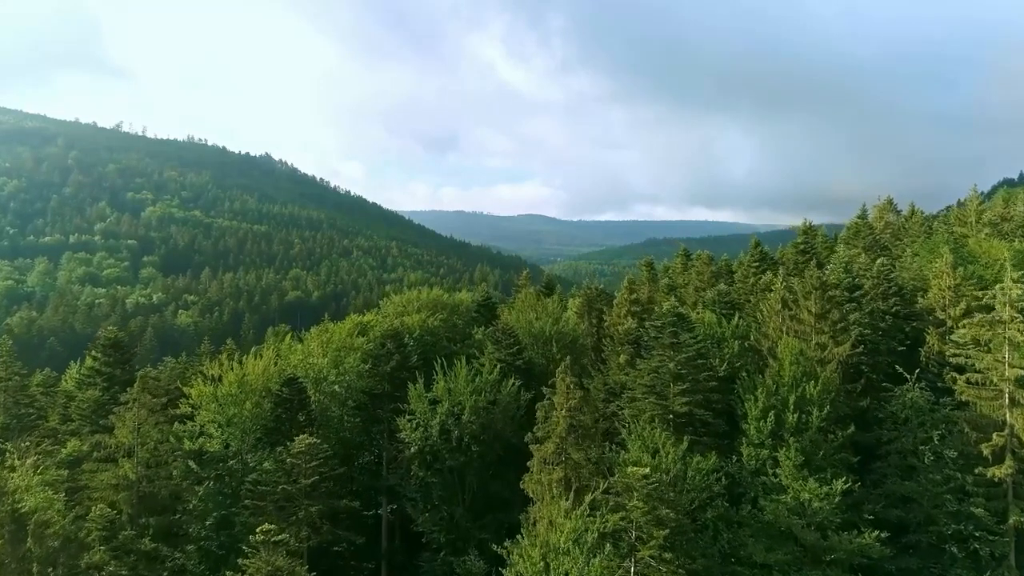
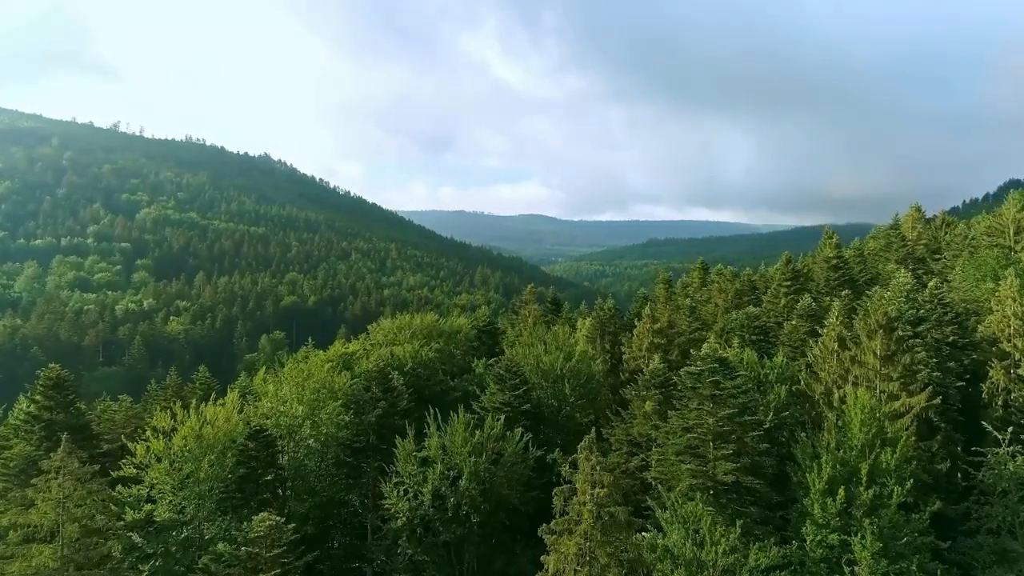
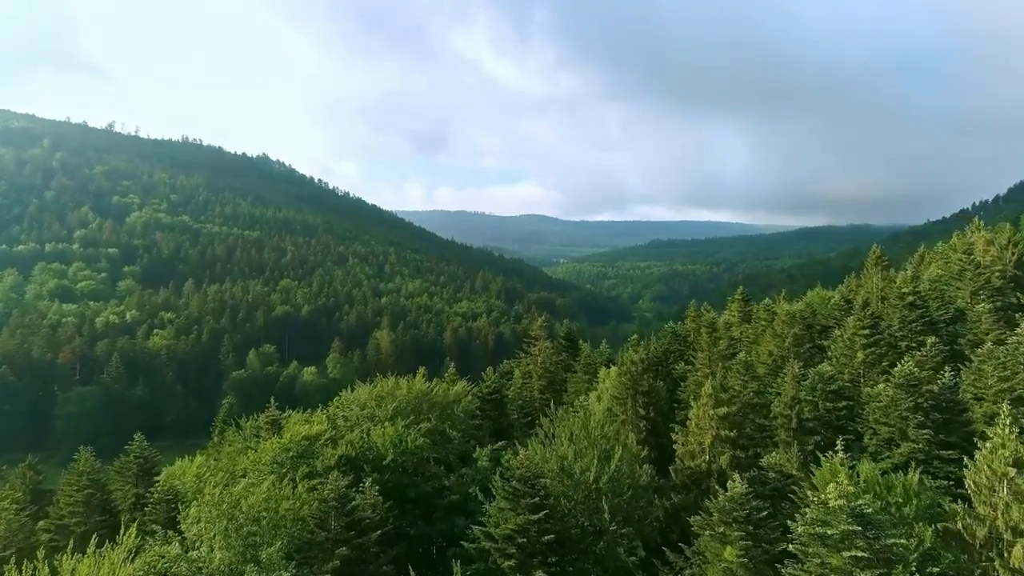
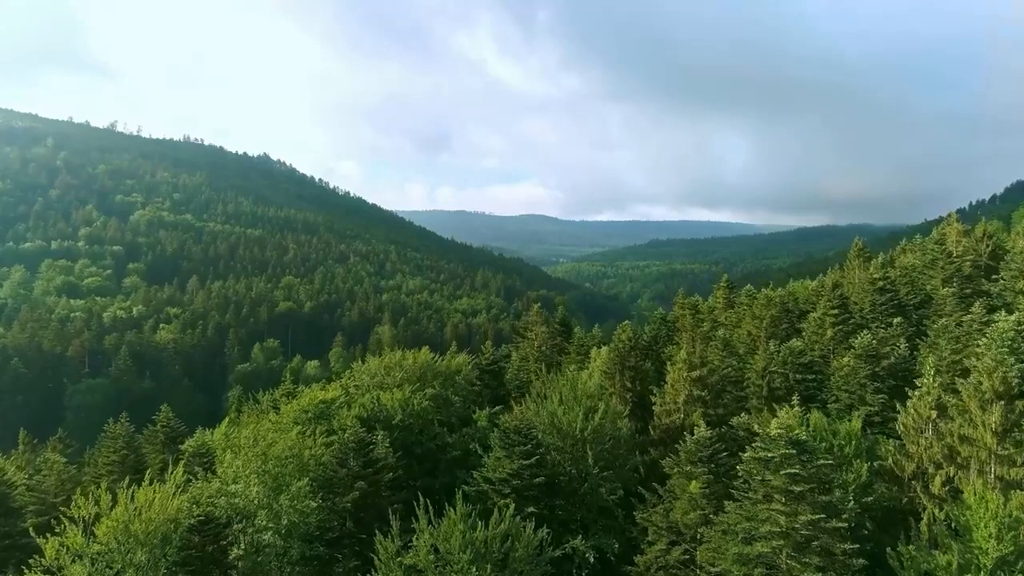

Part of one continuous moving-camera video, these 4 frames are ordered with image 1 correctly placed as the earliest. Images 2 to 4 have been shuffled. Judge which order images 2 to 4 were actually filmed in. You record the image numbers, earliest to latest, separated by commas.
2, 4, 3
